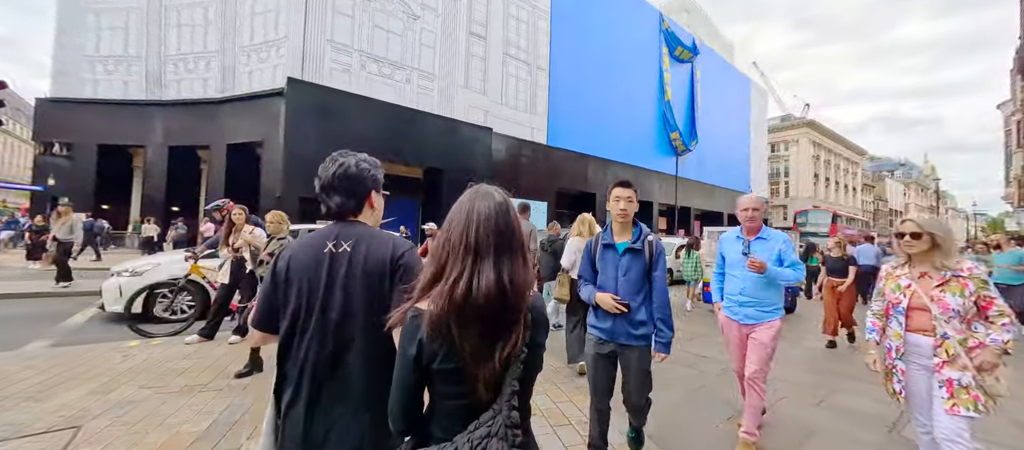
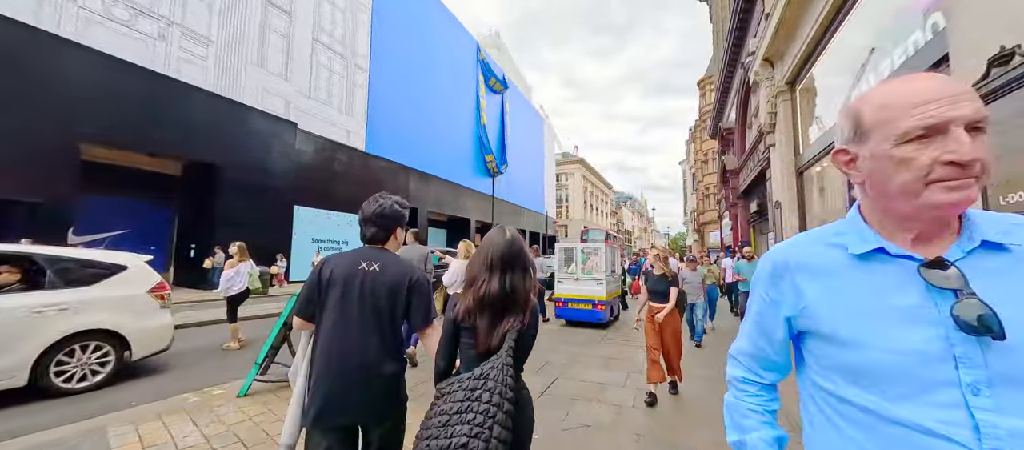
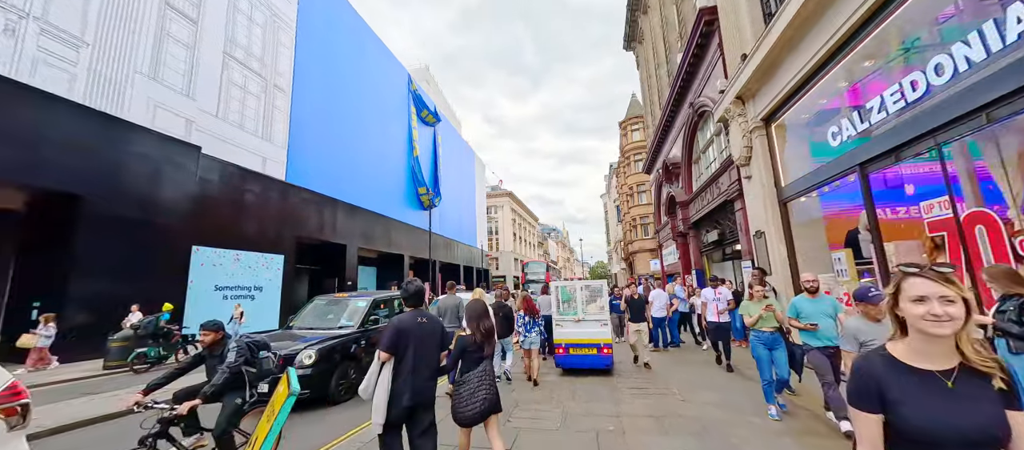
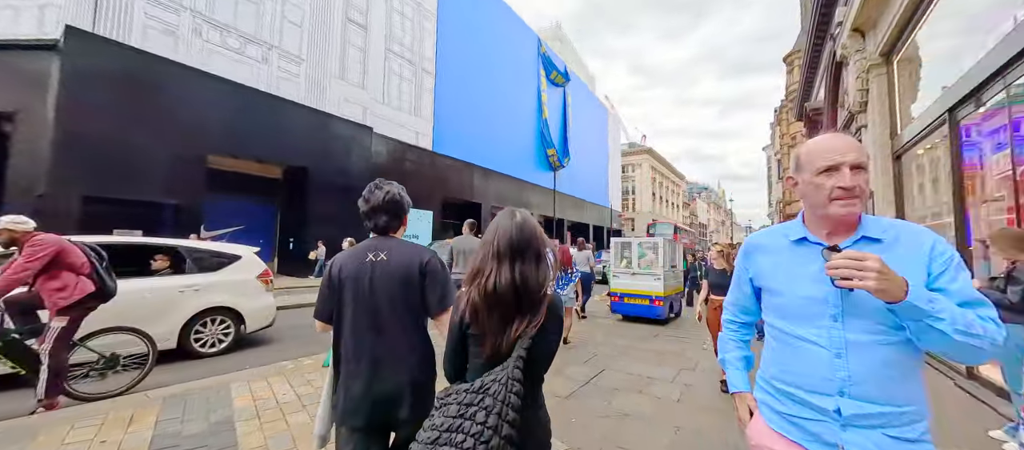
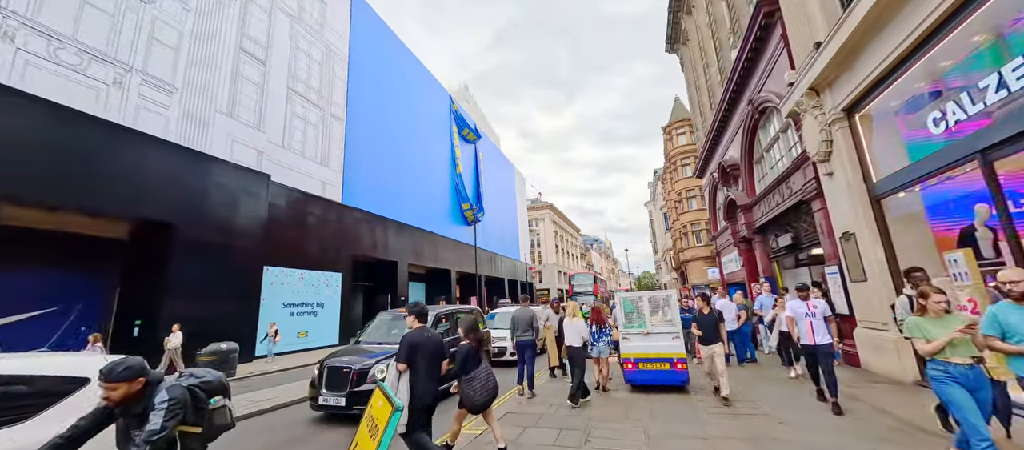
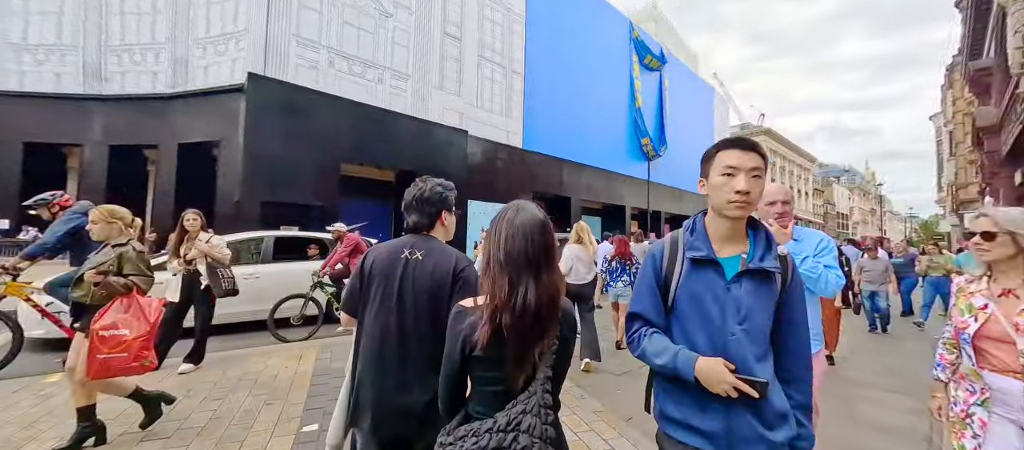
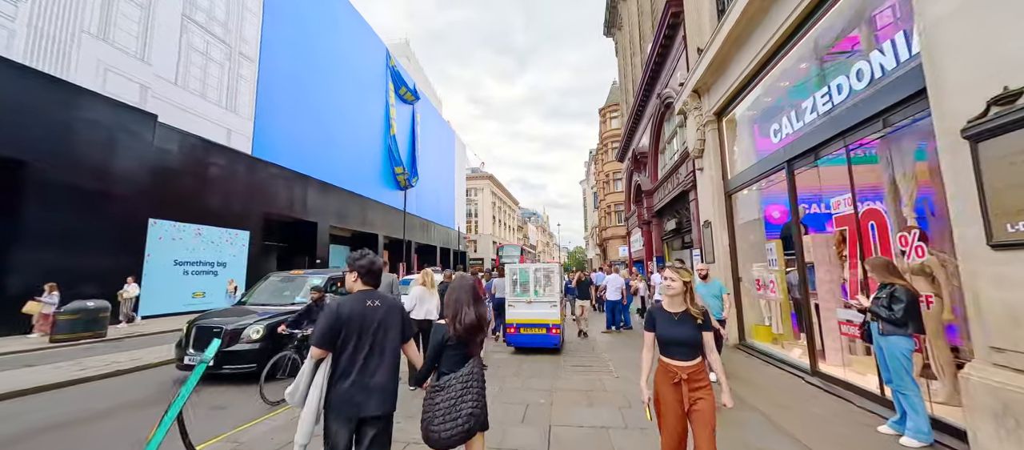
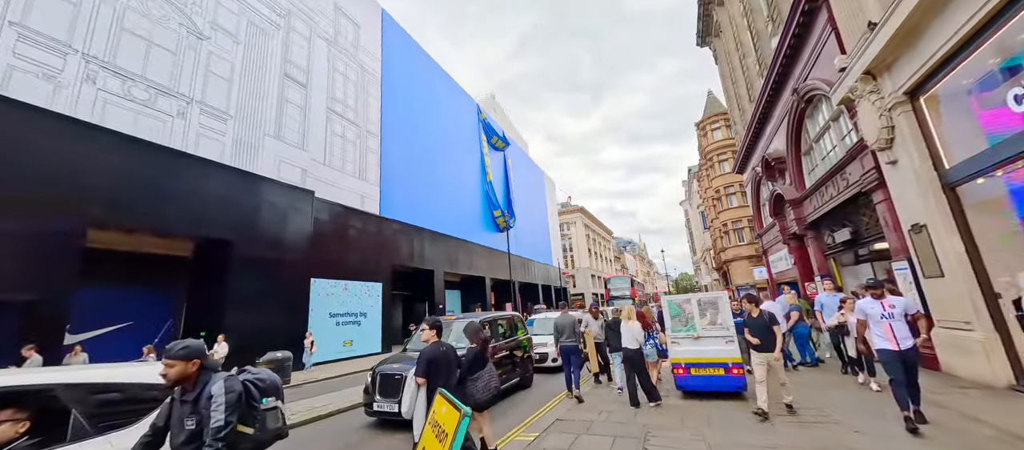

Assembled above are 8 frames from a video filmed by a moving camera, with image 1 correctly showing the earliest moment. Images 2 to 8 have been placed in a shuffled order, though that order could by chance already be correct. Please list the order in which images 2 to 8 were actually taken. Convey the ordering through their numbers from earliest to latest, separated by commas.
6, 4, 2, 7, 3, 5, 8
